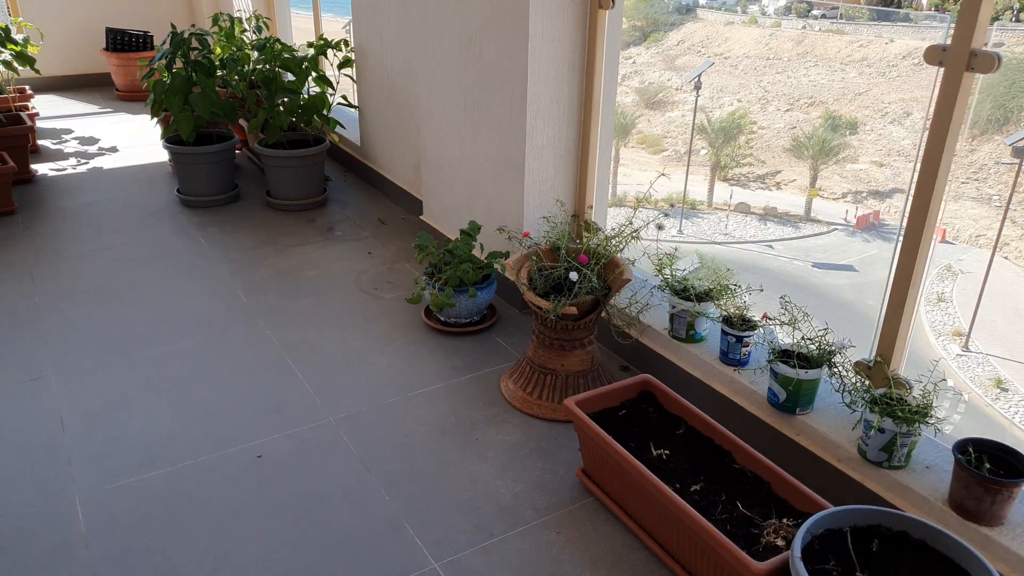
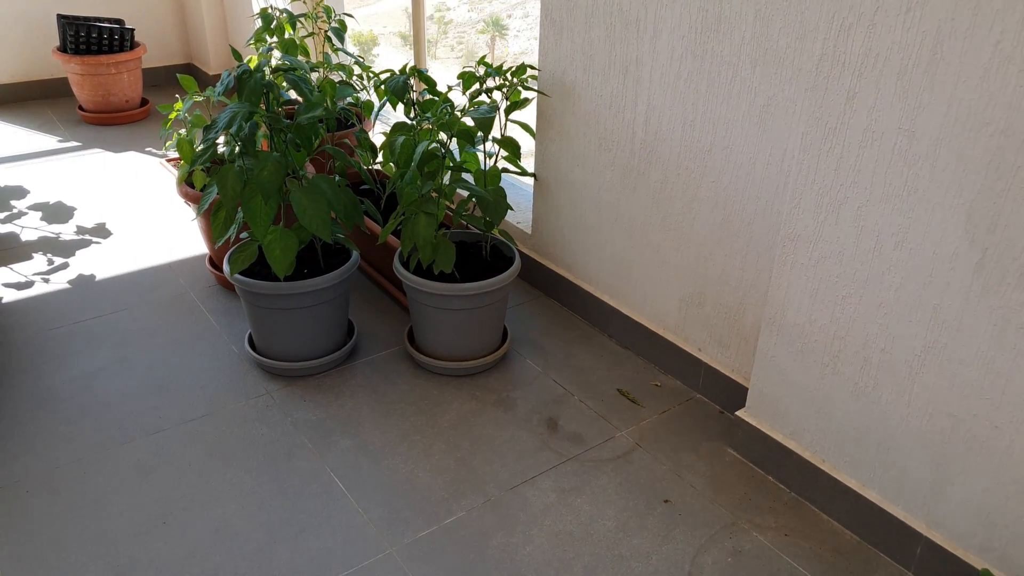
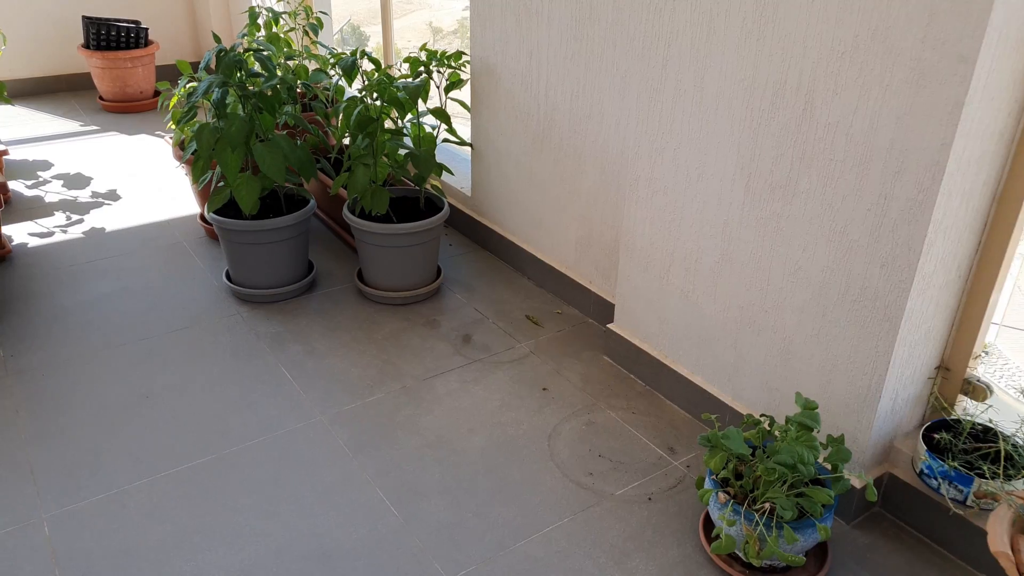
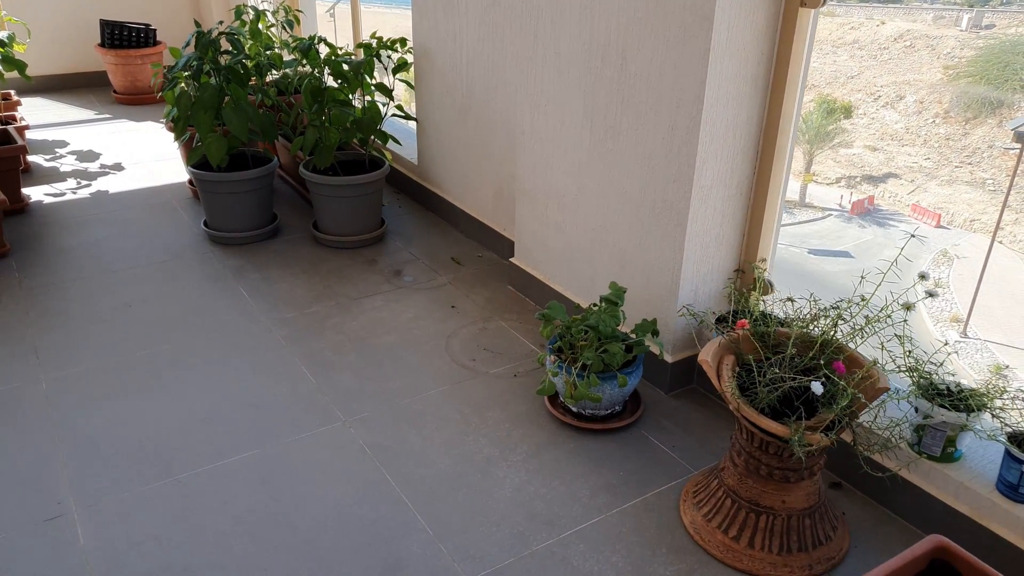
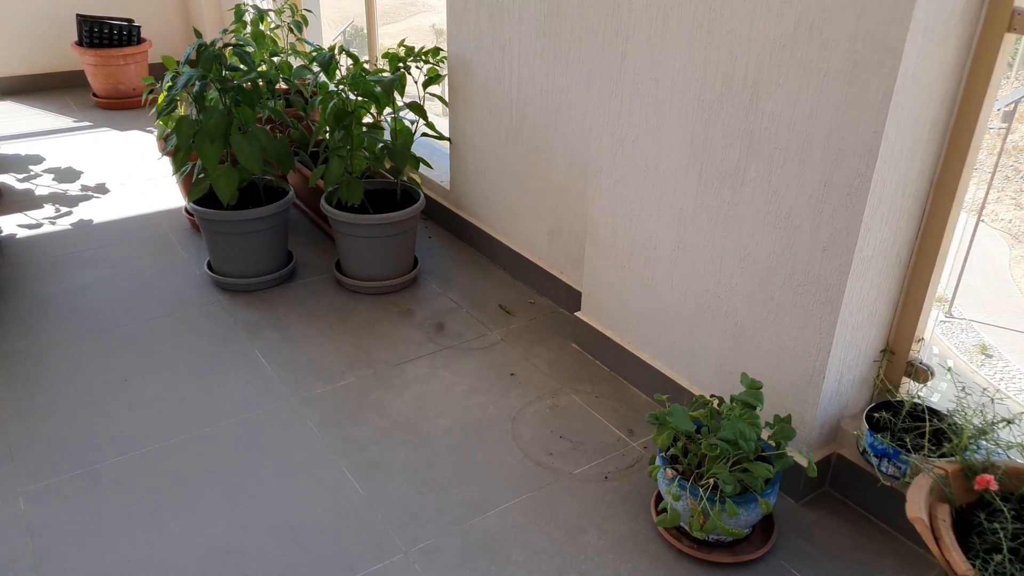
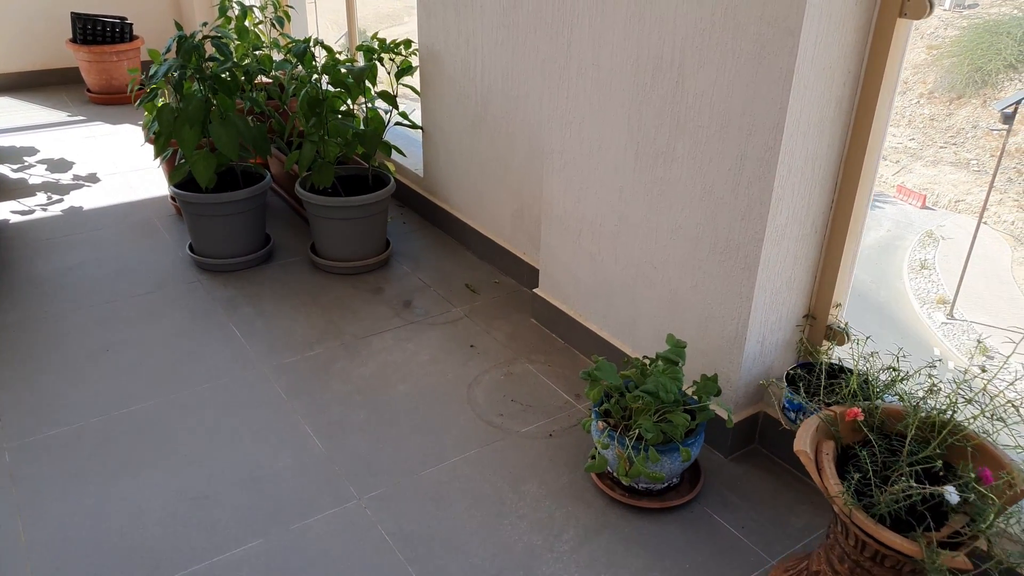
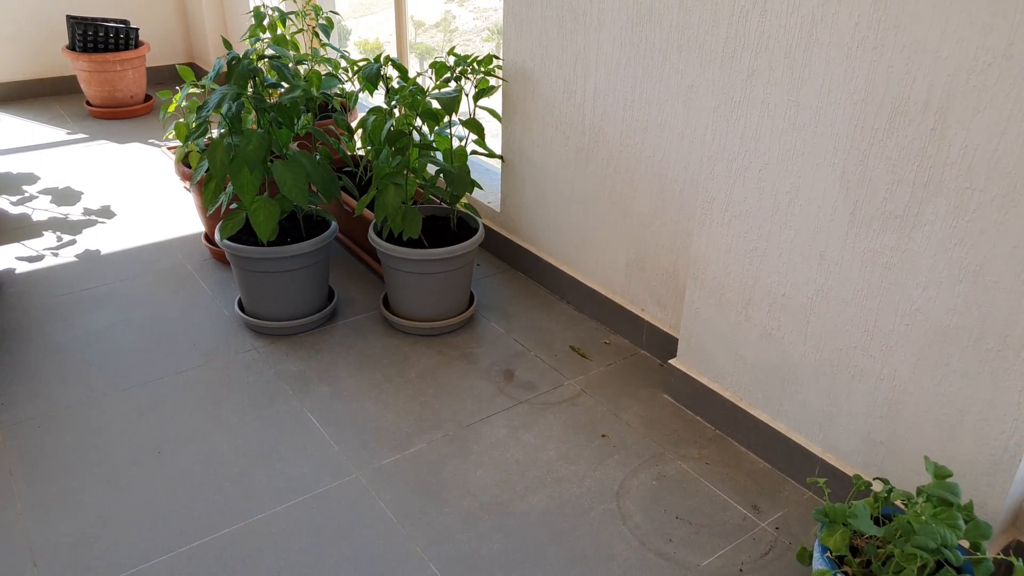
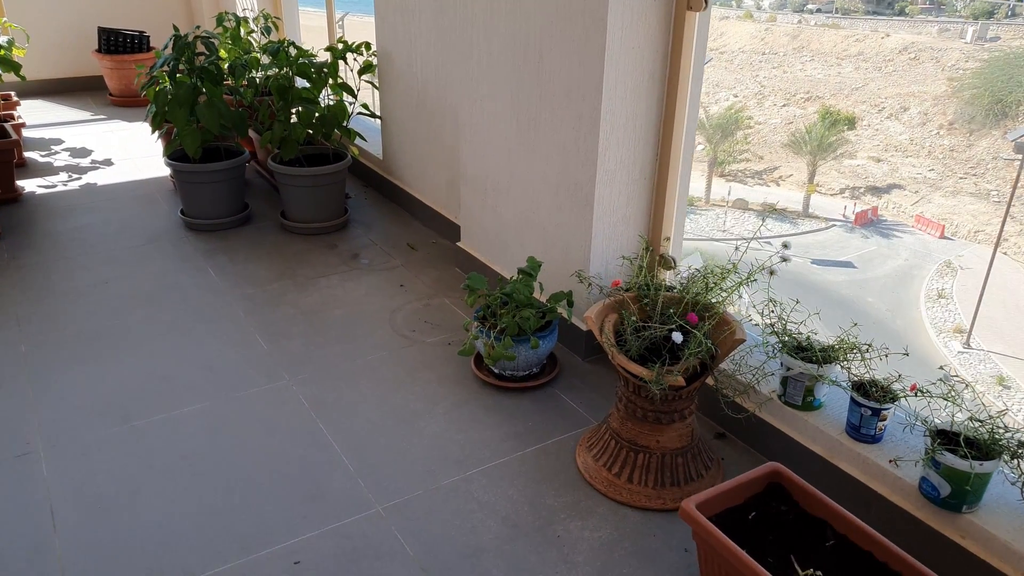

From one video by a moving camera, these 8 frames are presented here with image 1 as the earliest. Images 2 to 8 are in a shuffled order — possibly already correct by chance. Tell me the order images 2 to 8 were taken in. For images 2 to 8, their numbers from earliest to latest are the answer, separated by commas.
8, 4, 6, 5, 3, 7, 2
